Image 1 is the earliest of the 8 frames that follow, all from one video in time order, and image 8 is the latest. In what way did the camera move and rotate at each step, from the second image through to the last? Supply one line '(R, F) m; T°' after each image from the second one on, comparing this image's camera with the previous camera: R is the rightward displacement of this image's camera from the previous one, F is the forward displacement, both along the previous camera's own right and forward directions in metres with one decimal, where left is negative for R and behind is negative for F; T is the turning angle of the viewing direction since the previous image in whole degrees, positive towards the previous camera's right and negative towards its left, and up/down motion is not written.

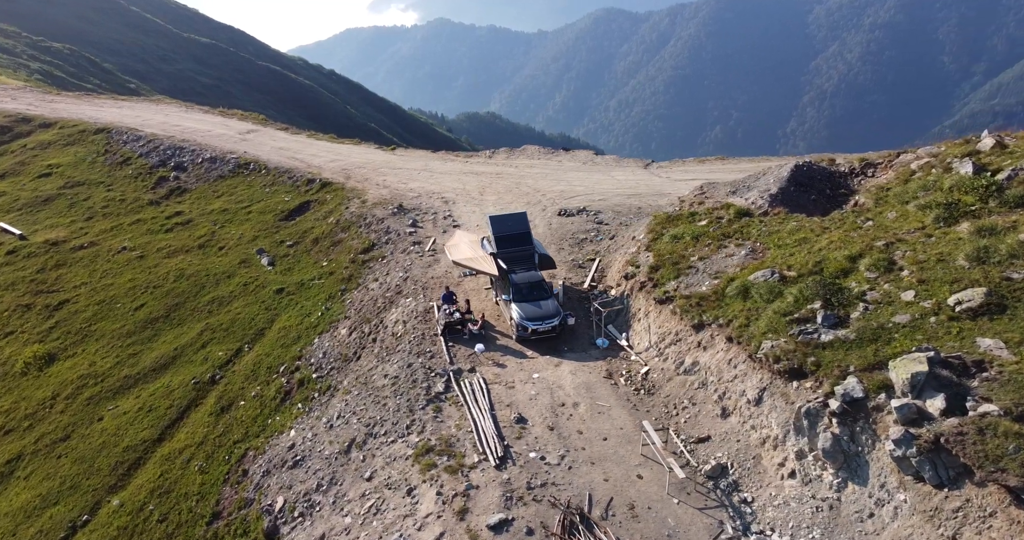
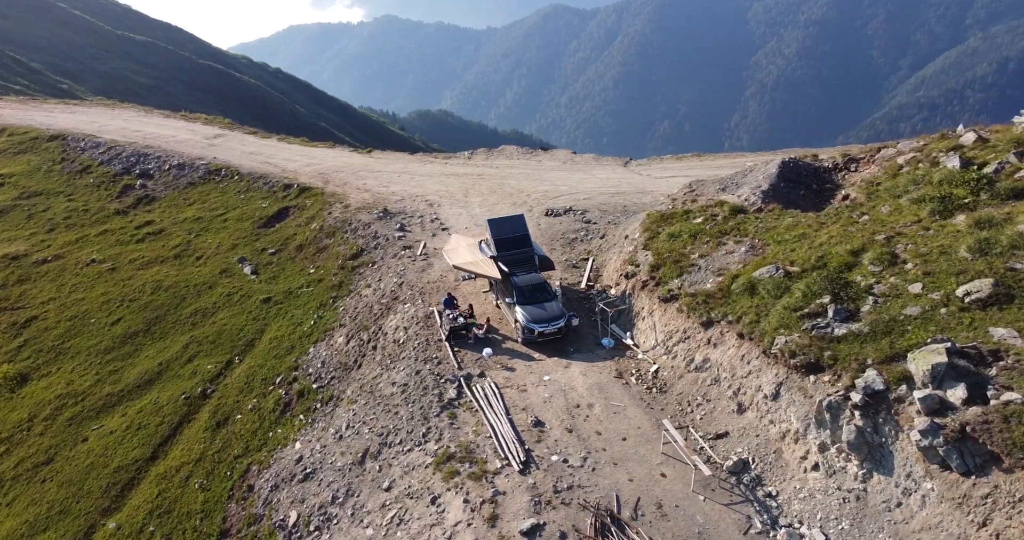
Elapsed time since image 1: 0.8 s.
(-1.5, +0.1) m; +3°
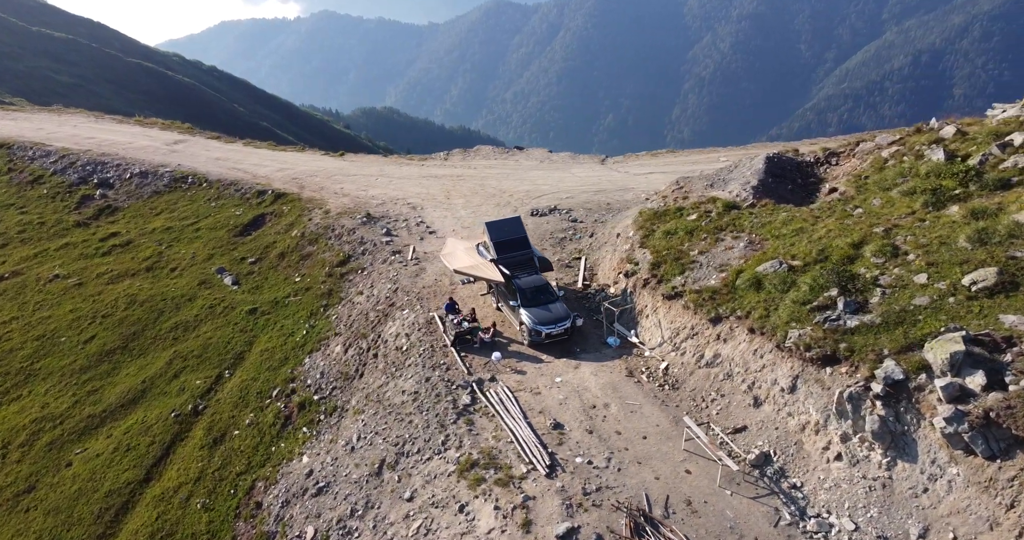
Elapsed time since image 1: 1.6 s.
(-1.6, +0.1) m; +4°
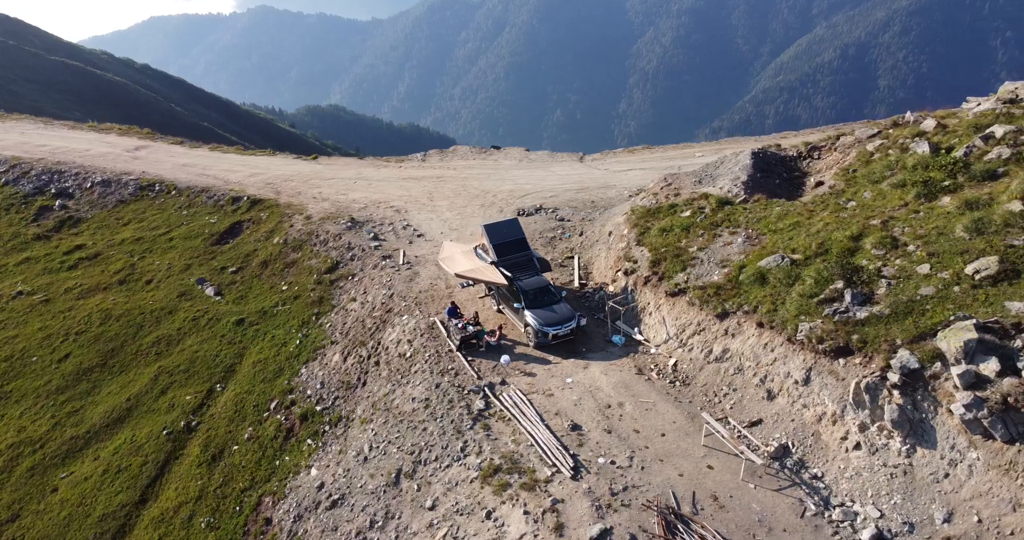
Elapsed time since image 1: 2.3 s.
(-1.5, +0.1) m; +3°
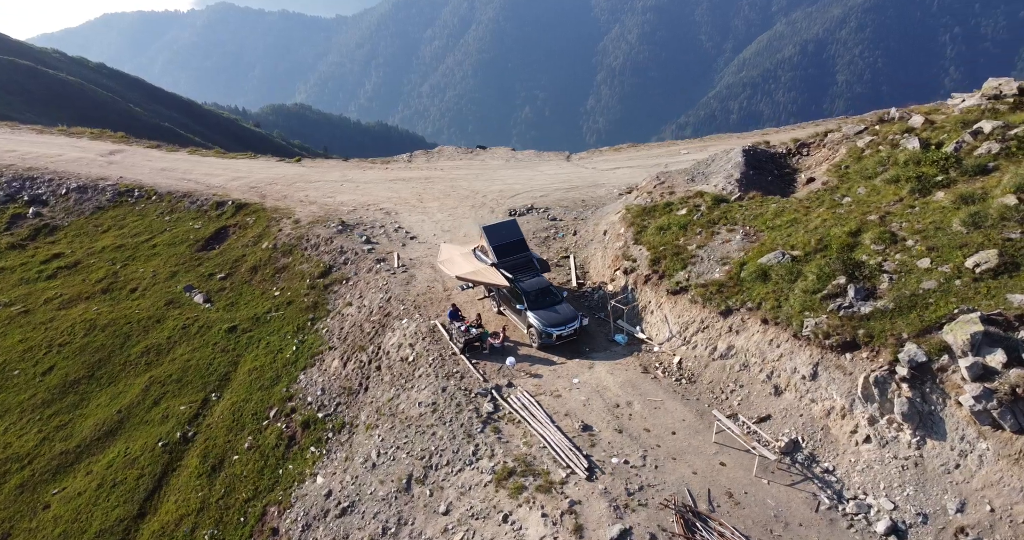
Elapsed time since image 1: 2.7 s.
(-0.9, +0.1) m; +2°
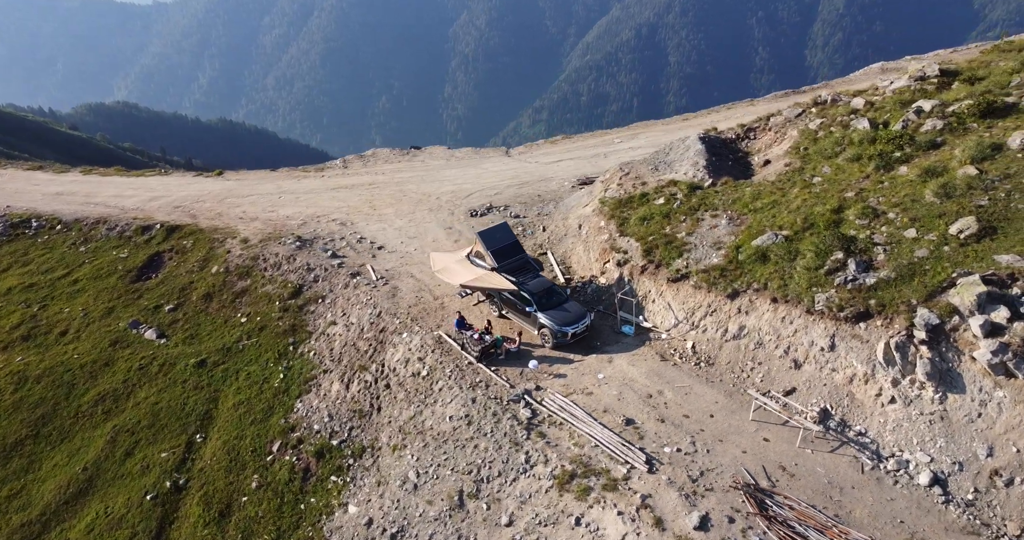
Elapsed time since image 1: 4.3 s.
(-4.1, +0.4) m; +9°
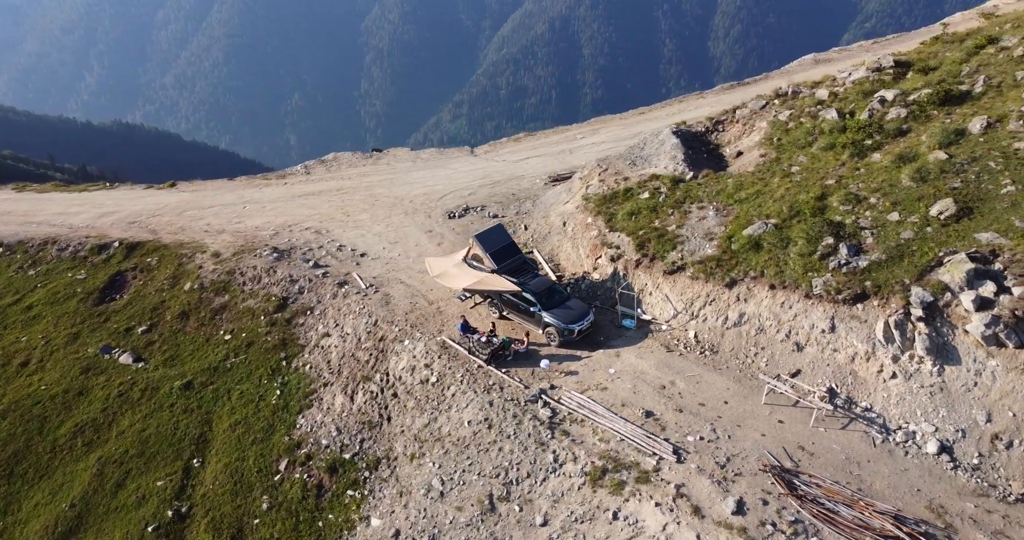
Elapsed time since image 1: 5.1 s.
(-2.3, 0.0) m; +5°
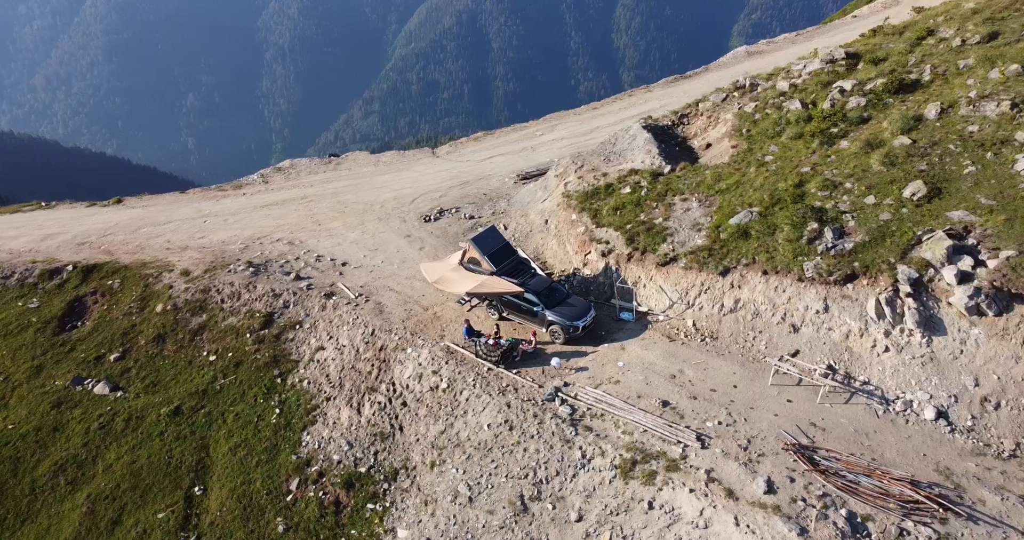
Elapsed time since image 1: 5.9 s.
(-2.5, -0.1) m; +6°
